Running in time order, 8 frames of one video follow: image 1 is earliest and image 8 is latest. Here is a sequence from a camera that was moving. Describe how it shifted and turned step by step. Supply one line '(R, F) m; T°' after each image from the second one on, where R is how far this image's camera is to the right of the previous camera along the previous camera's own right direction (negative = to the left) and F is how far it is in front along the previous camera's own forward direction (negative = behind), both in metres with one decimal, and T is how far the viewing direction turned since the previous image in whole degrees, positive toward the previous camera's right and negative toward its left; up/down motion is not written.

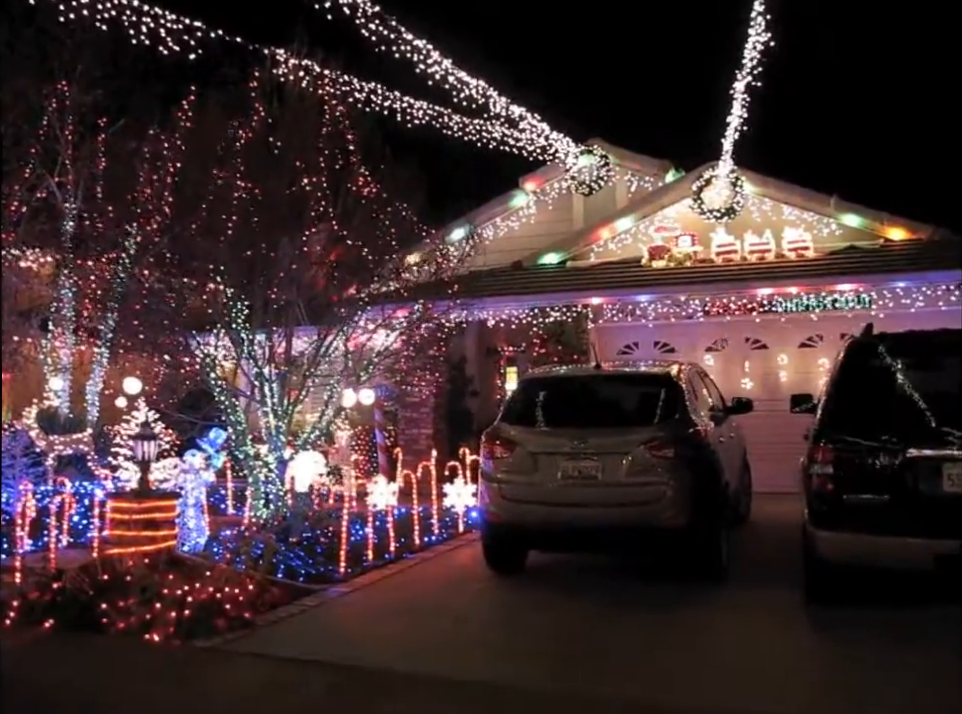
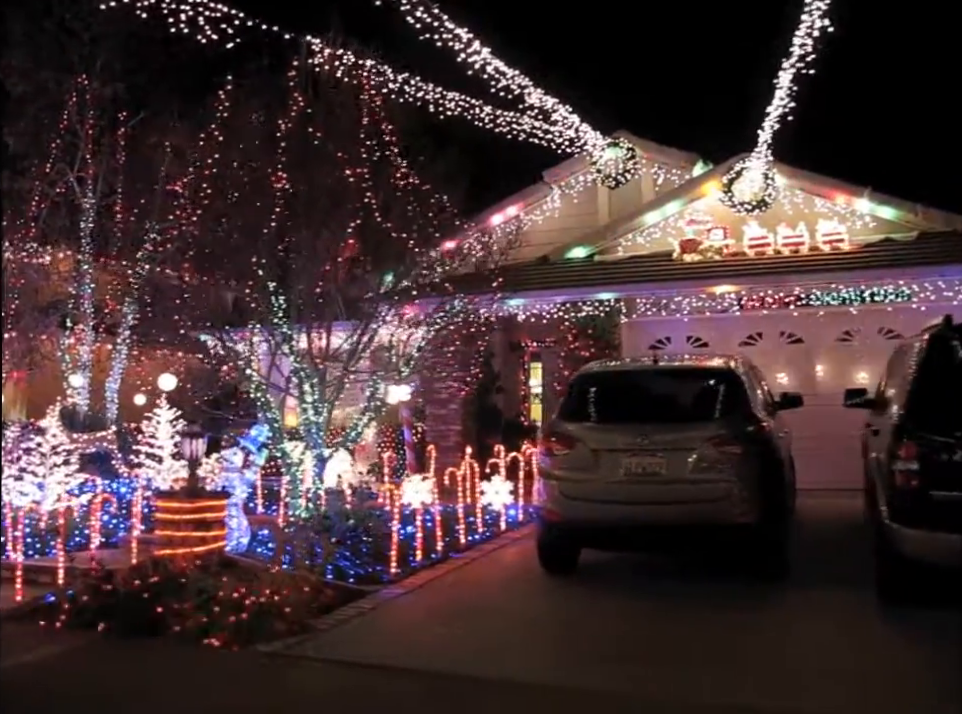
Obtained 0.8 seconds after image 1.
(-0.5, +0.2) m; 0°
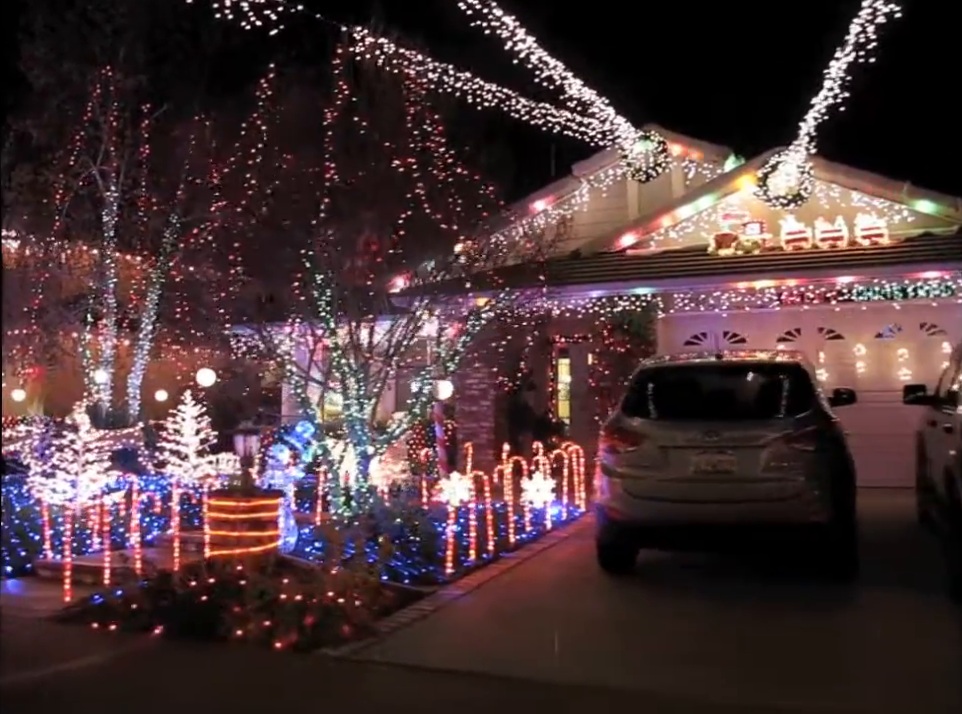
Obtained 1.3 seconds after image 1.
(-0.5, +0.2) m; 0°
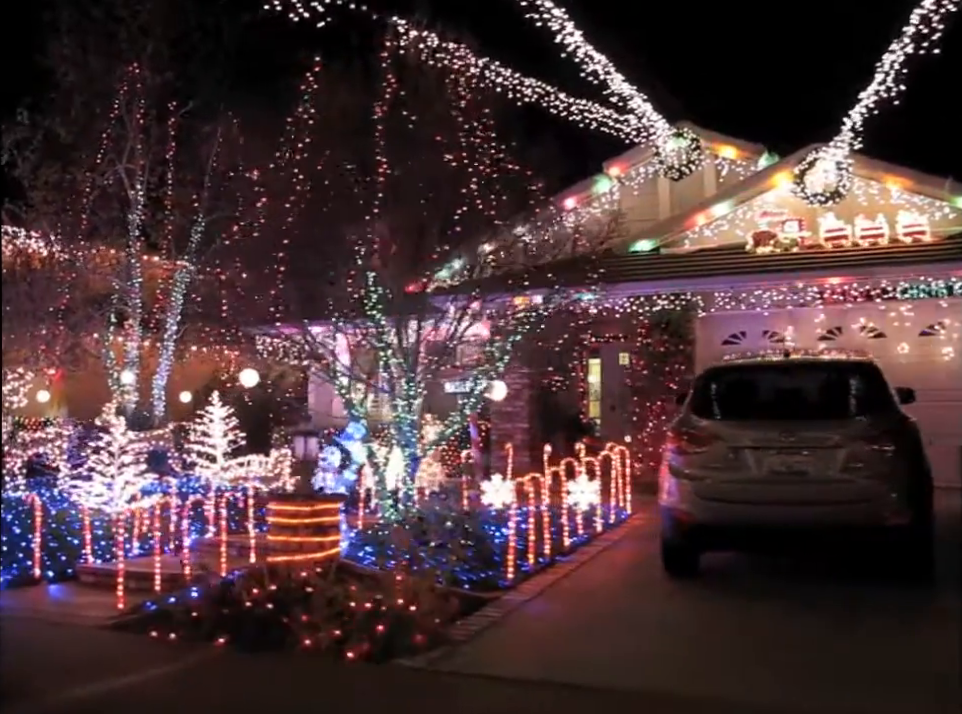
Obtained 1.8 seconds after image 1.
(-0.5, +0.2) m; 0°
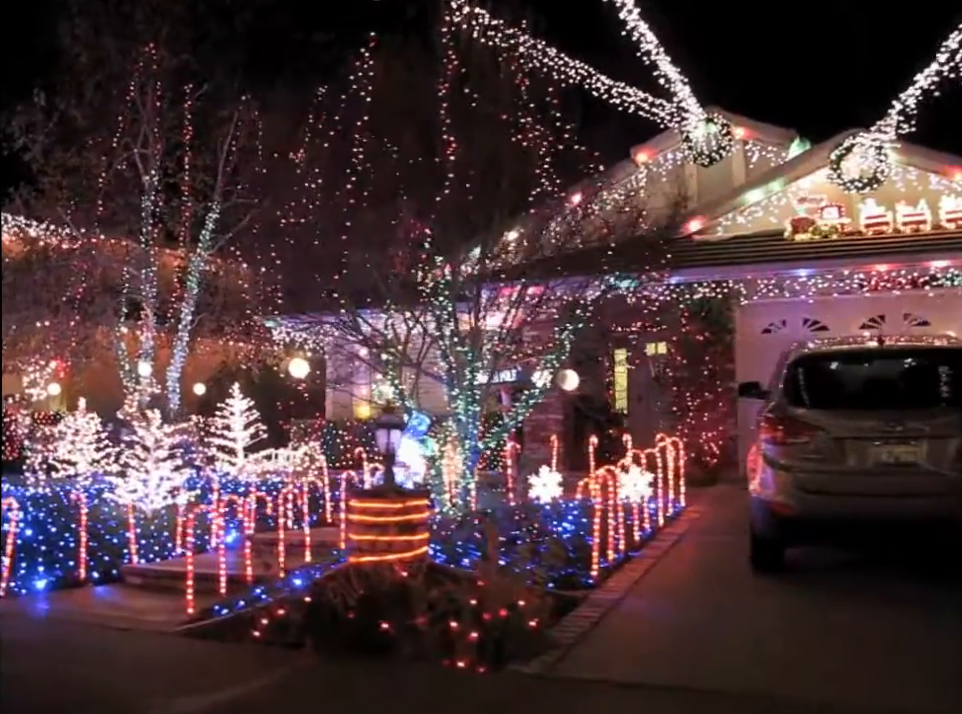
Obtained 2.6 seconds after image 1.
(-0.8, +0.3) m; +1°
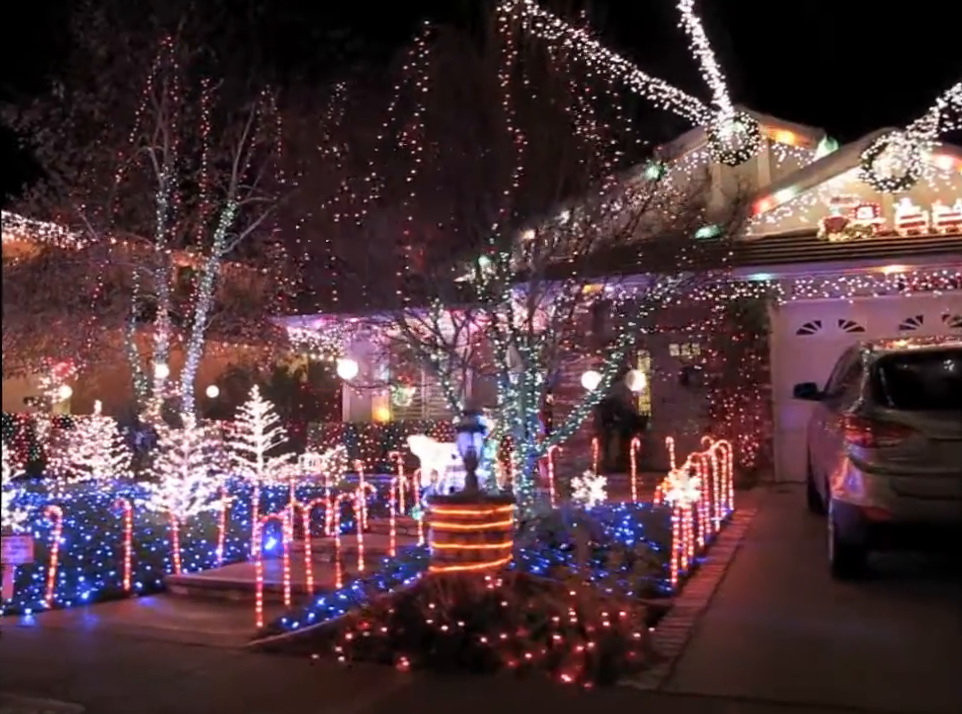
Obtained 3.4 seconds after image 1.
(-0.7, +0.3) m; +1°
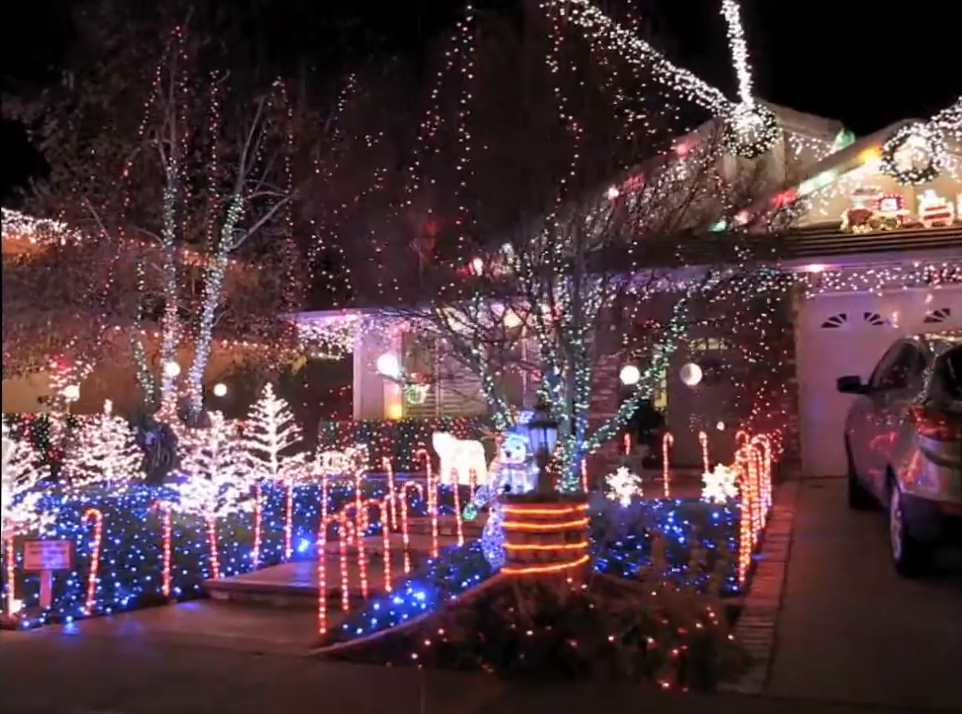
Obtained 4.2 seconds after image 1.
(-0.6, +0.2) m; +1°
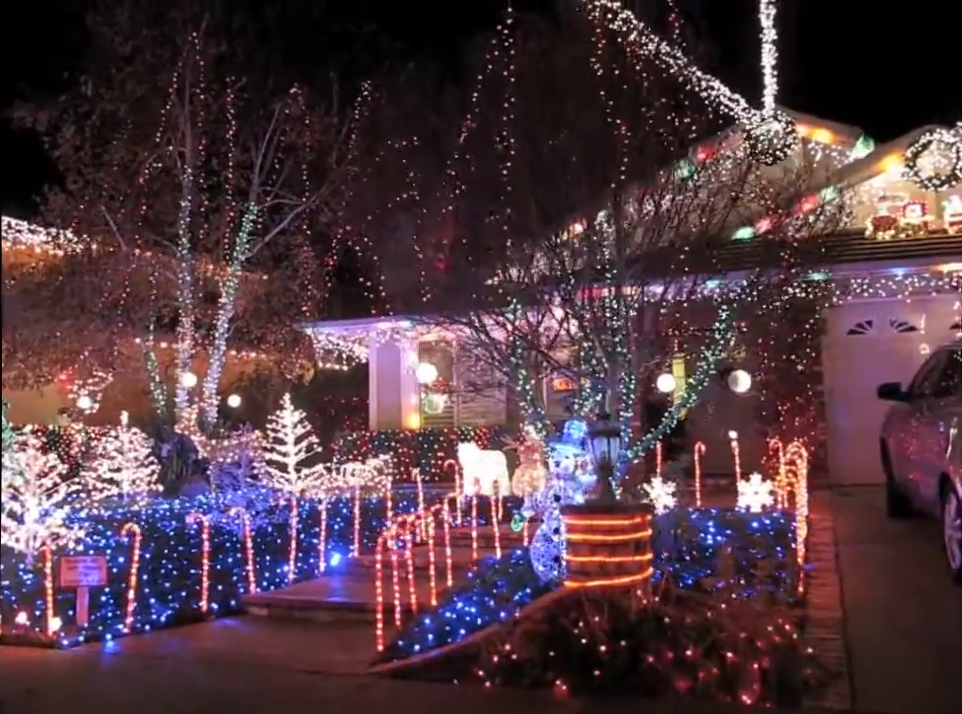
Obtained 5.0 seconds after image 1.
(-0.4, +0.1) m; +1°
